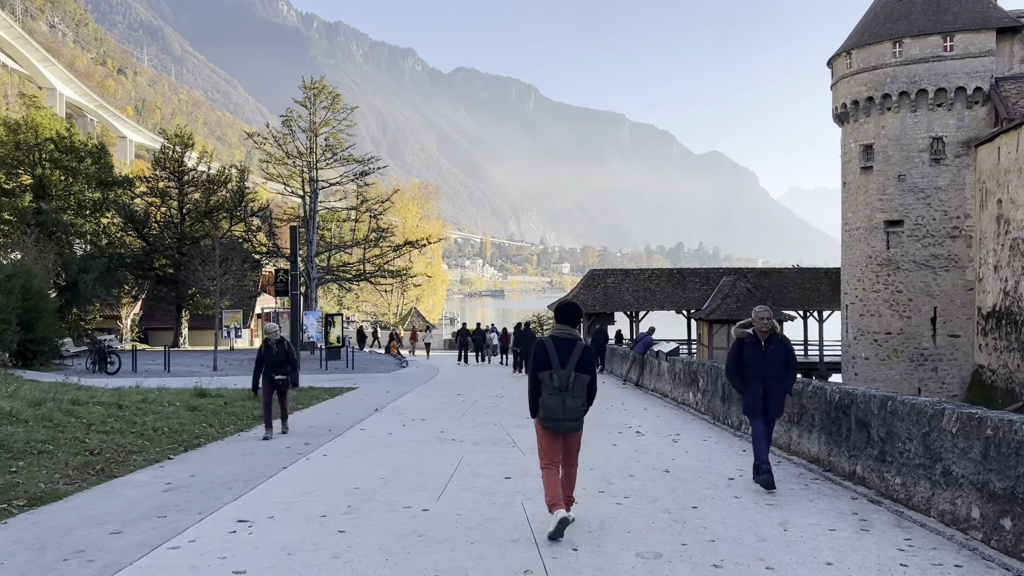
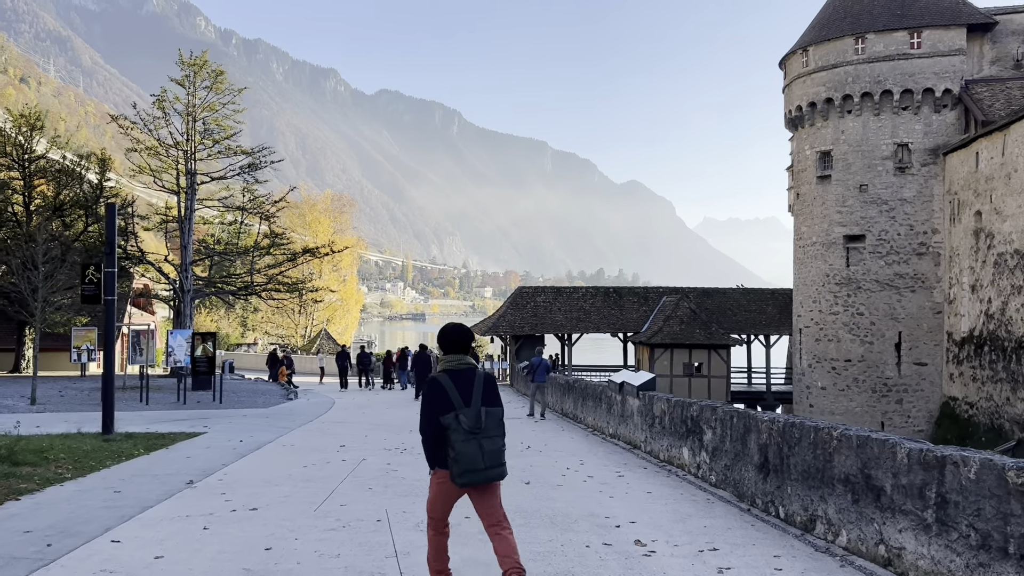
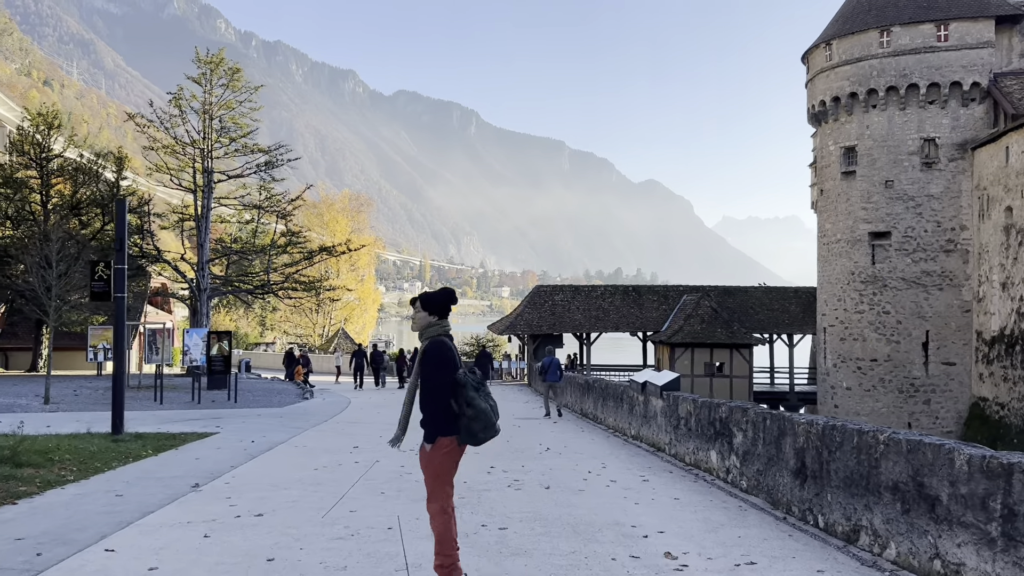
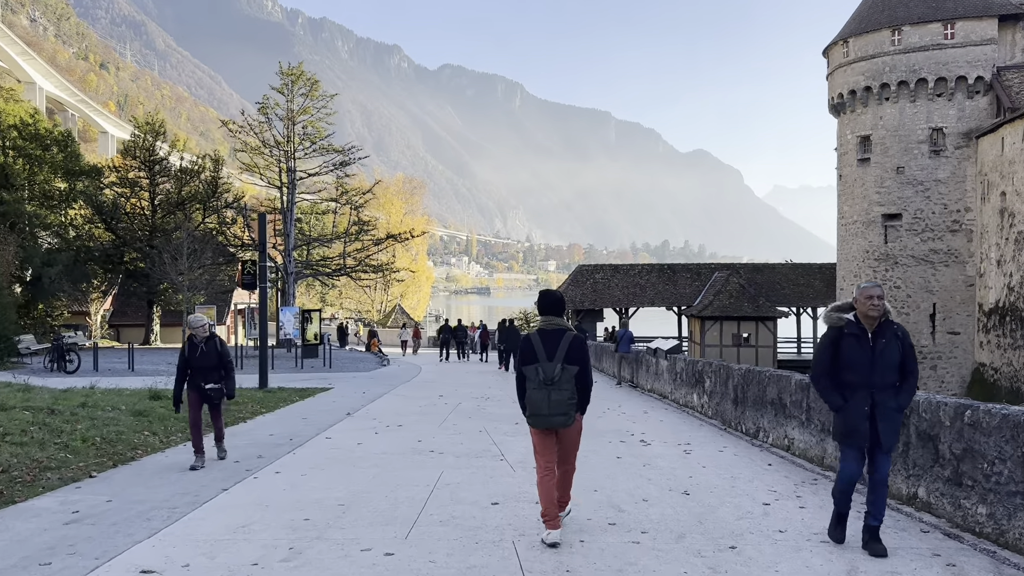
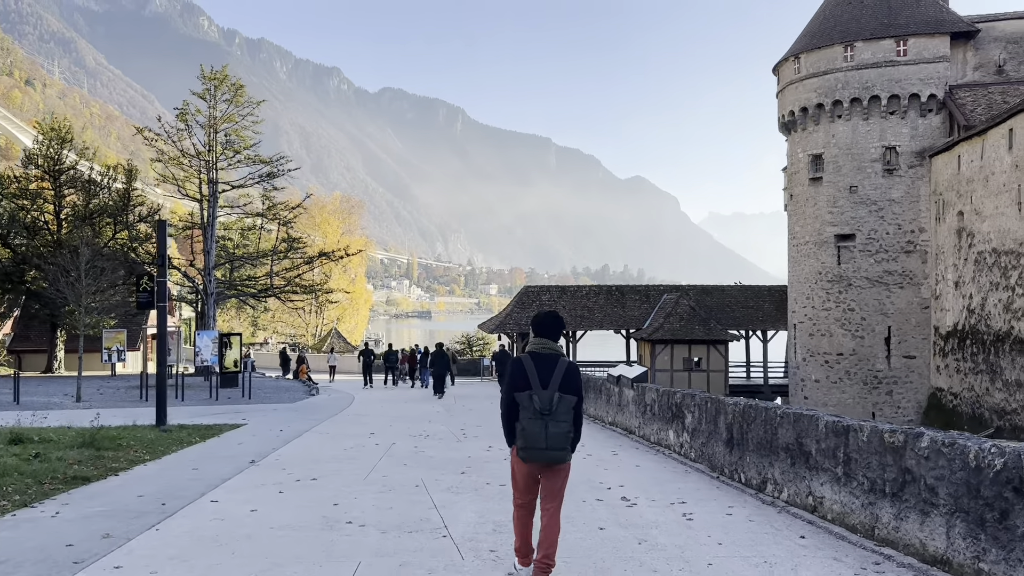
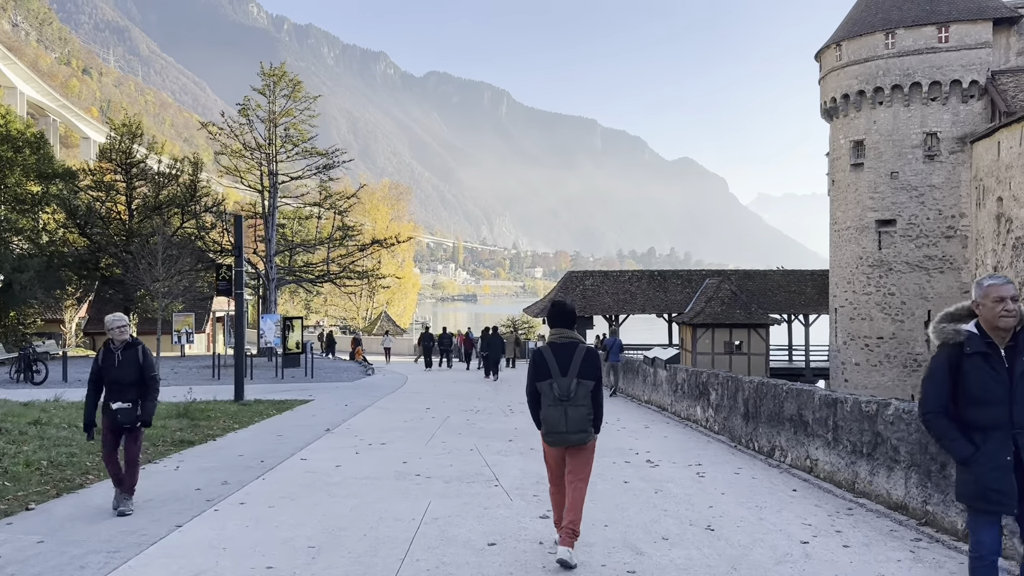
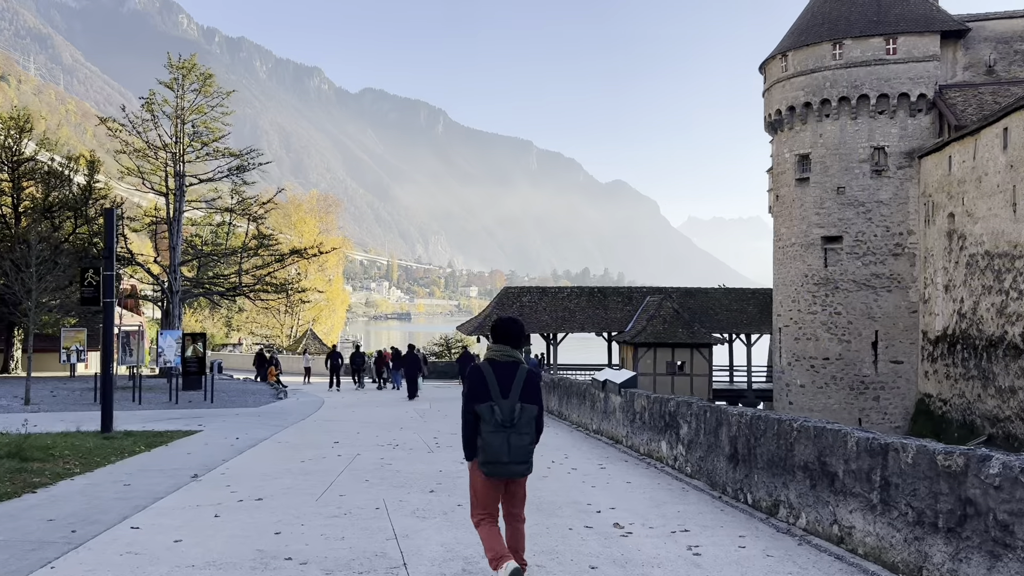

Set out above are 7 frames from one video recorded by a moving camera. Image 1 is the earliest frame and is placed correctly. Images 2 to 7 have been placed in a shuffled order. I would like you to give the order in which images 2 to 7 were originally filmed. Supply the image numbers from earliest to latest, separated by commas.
4, 6, 5, 7, 2, 3
